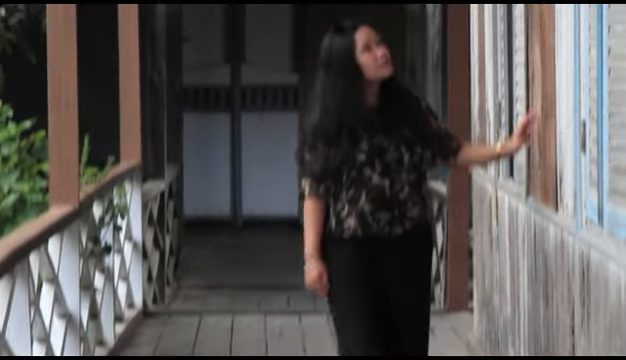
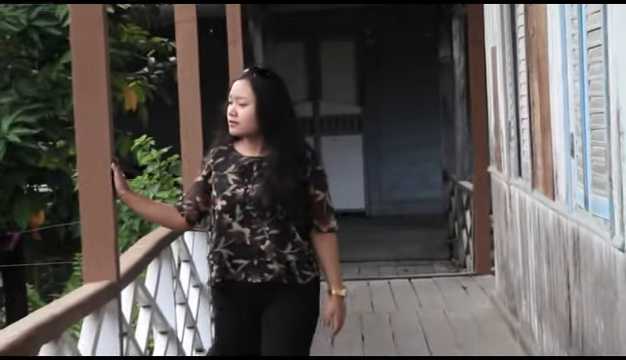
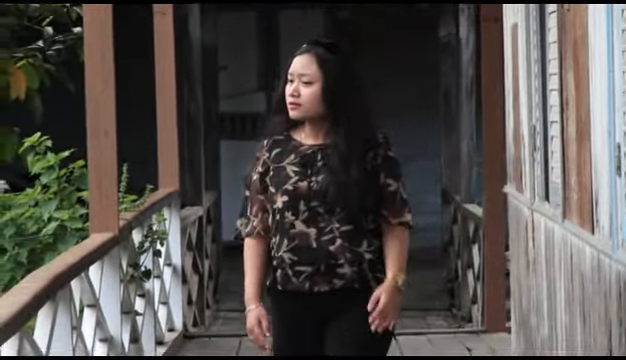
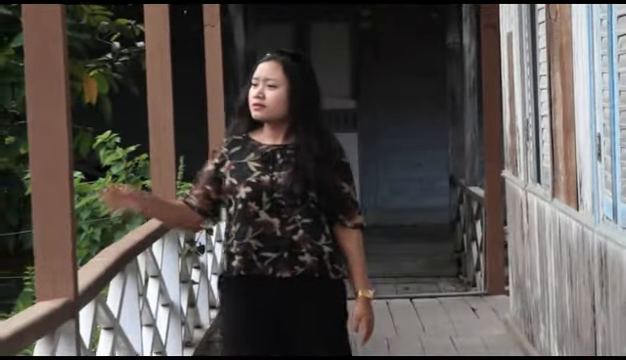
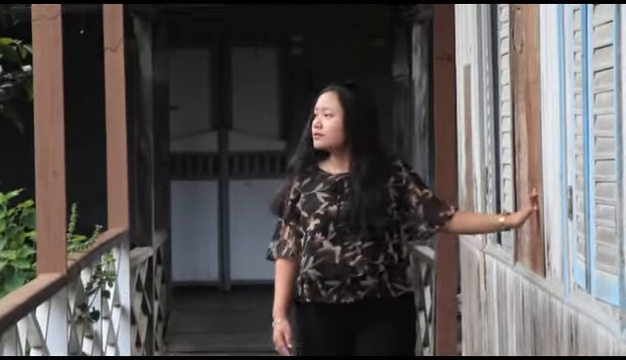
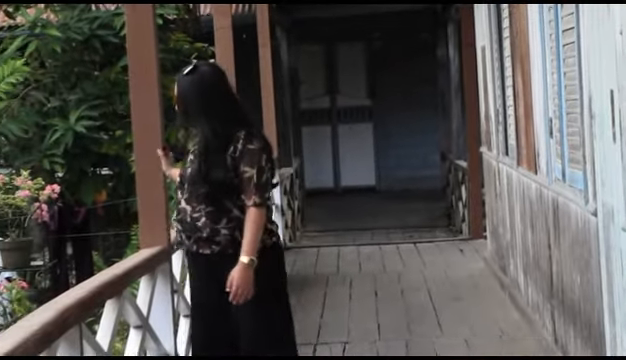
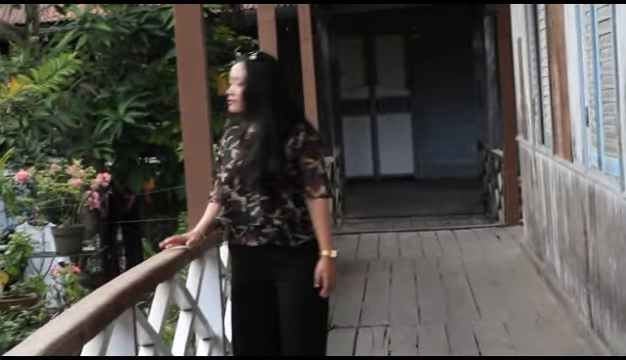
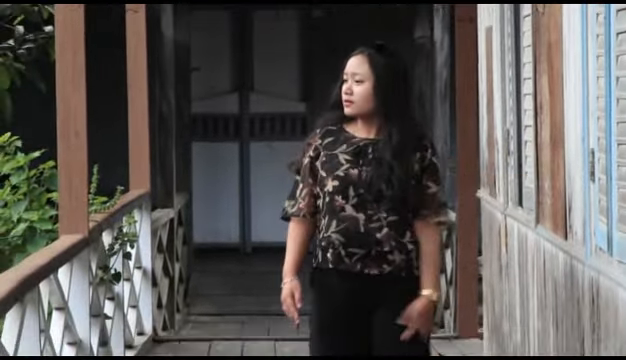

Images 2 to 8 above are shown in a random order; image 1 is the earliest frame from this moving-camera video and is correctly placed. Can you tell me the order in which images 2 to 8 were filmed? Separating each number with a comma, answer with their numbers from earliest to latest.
5, 8, 3, 4, 2, 6, 7
